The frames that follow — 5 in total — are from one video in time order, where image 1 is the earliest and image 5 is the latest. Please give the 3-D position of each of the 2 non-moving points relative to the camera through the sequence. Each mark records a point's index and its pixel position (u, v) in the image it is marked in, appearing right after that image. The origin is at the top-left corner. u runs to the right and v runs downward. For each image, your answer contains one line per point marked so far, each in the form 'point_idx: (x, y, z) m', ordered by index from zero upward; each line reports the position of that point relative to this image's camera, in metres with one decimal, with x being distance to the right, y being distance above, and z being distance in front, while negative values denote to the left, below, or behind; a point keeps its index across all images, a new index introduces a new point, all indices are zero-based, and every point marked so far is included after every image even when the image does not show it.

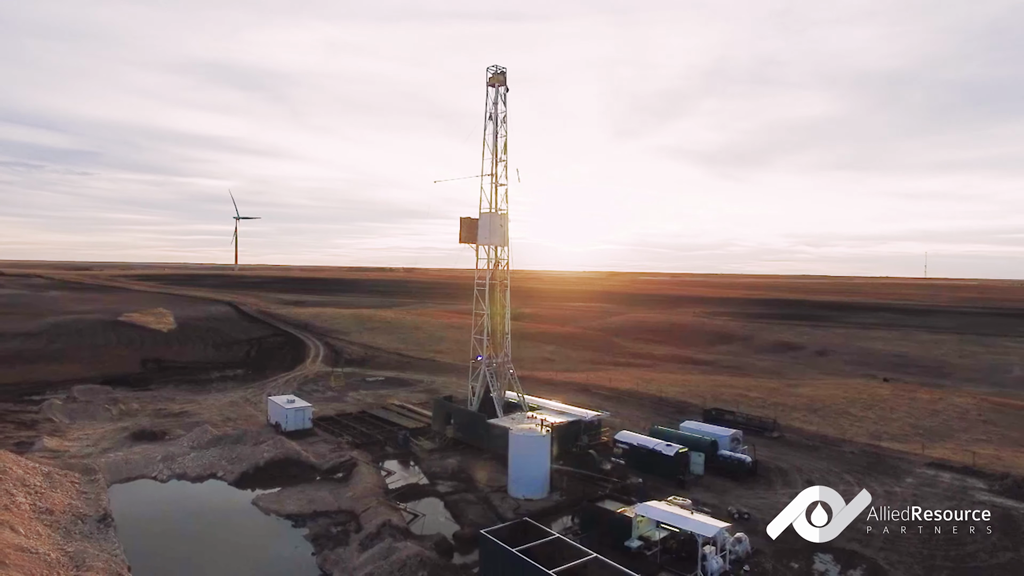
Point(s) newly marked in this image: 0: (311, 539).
0: (-6.1, -7.7, +19.5) m
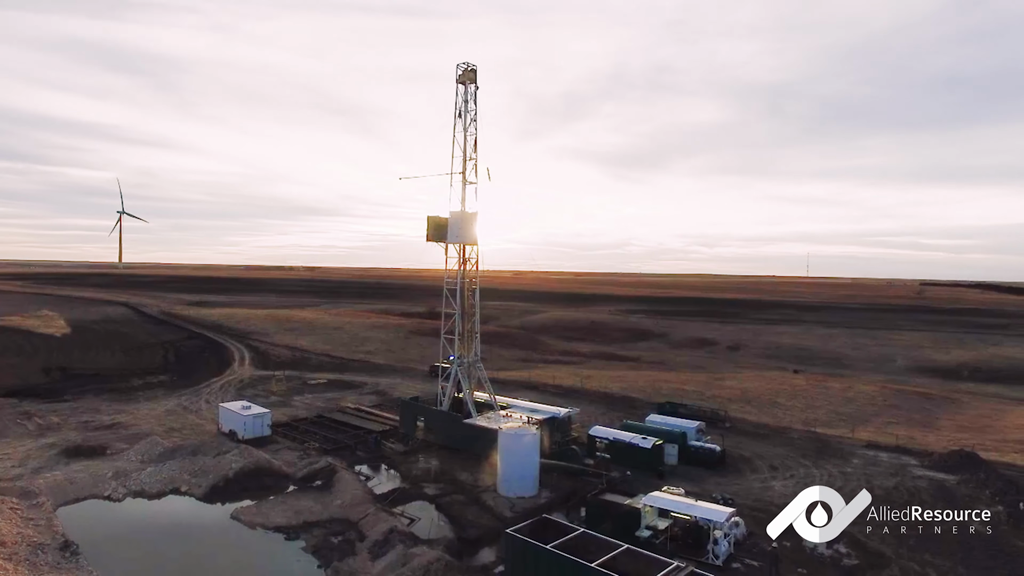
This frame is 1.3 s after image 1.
0: (-5.8, -7.7, +18.6) m
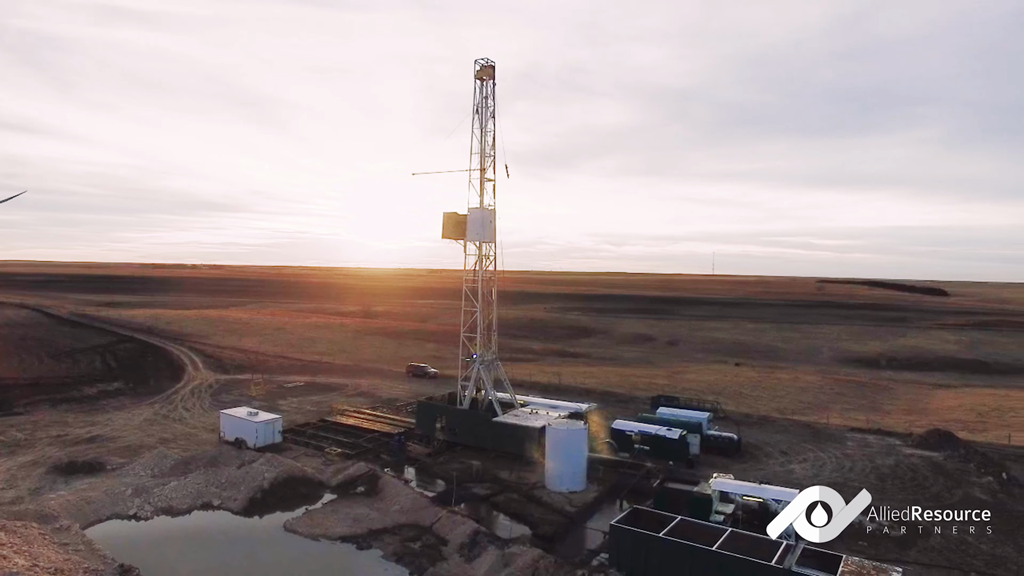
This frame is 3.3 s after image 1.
0: (-3.3, -7.6, +18.0) m
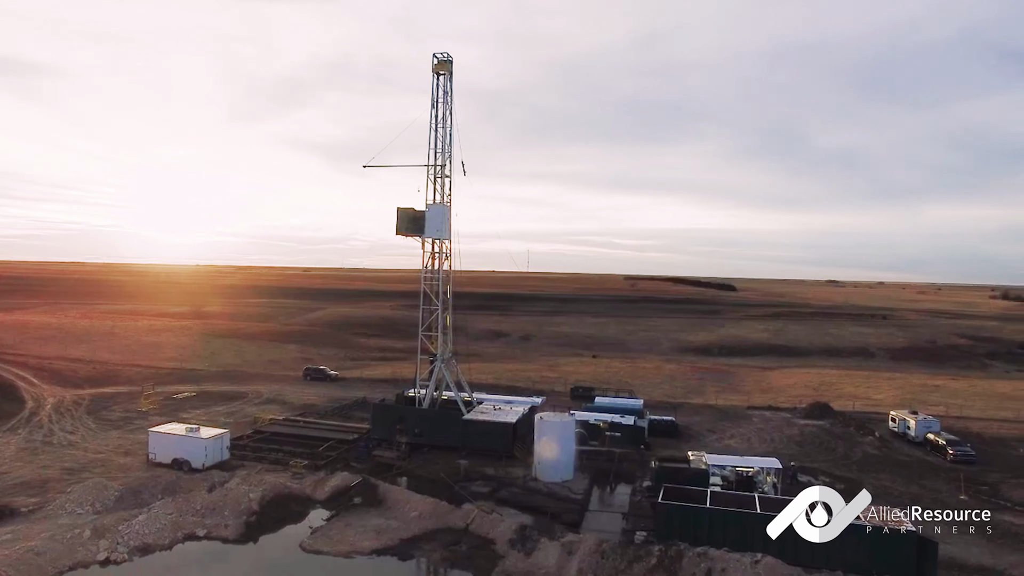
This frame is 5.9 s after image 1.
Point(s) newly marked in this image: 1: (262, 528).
0: (-1.7, -7.6, +17.4) m
1: (-7.7, -7.3, +19.4) m
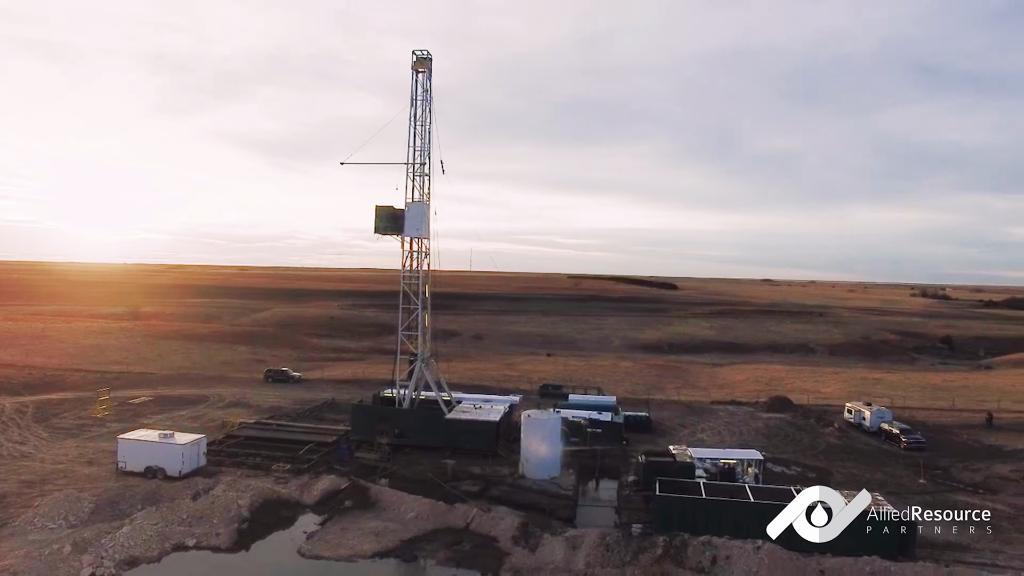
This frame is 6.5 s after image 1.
0: (-1.6, -7.5, +17.4) m
1: (-7.7, -7.3, +18.8) m
